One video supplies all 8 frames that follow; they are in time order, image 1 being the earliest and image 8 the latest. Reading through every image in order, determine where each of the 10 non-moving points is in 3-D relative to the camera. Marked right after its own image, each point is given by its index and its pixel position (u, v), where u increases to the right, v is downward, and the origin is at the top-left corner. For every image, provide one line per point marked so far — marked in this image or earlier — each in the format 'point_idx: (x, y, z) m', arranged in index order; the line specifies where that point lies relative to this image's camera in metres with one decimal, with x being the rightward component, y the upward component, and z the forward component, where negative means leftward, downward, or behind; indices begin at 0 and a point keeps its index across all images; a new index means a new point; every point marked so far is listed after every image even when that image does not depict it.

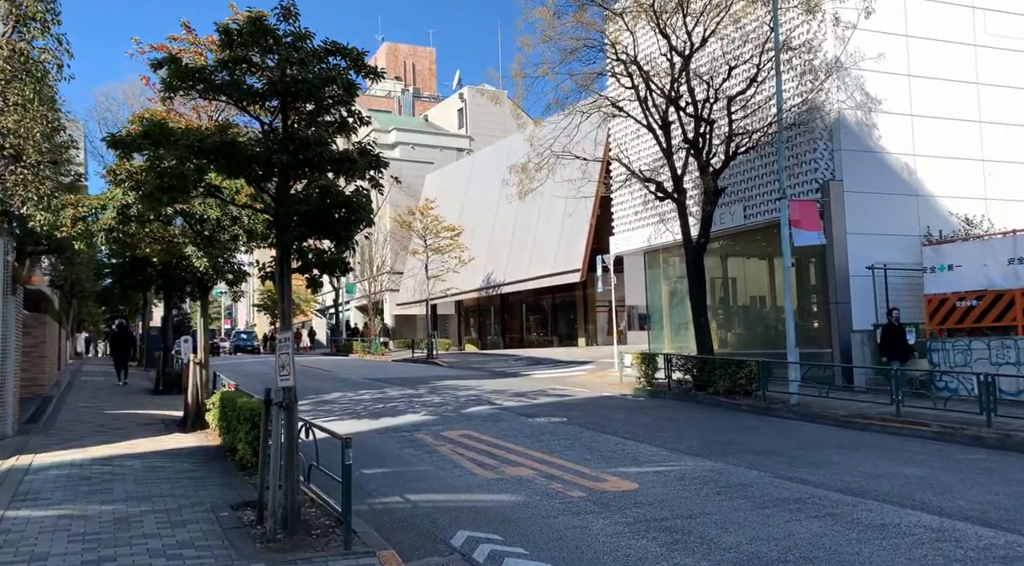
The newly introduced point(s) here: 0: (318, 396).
0: (-4.8, -2.8, +19.9) m
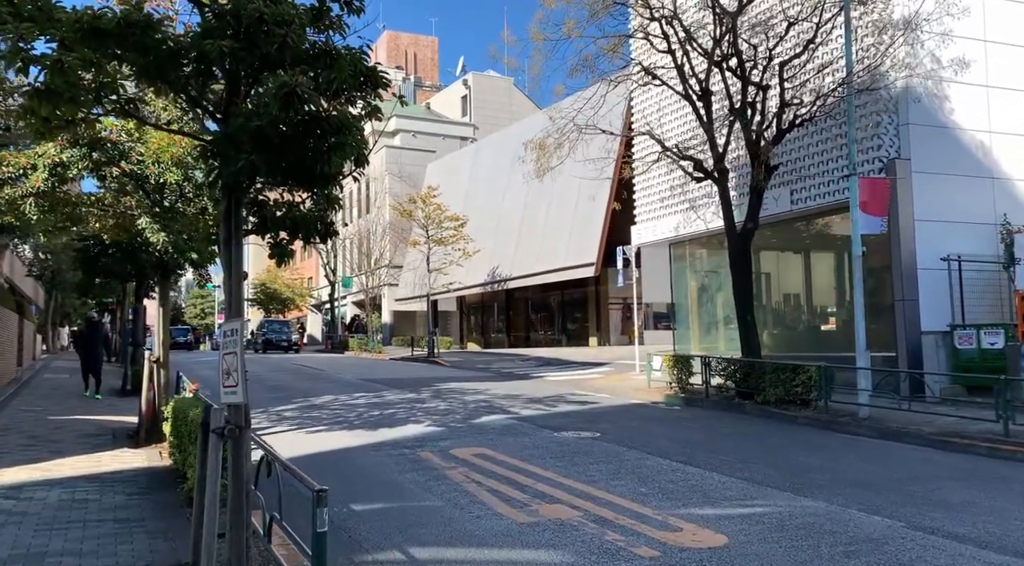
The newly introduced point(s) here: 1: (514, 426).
0: (-4.5, -2.6, +17.4) m
1: (0.0, -2.3, +13.2) m
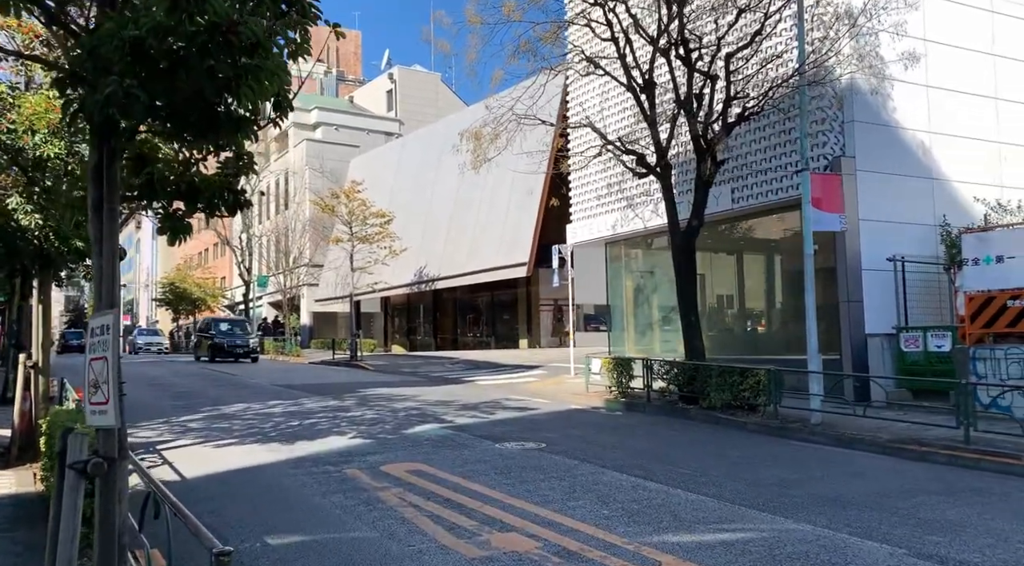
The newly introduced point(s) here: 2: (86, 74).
0: (-5.8, -2.5, +15.8) m
1: (-0.9, -2.3, +12.0) m
2: (-1.8, +0.9, +3.4) m
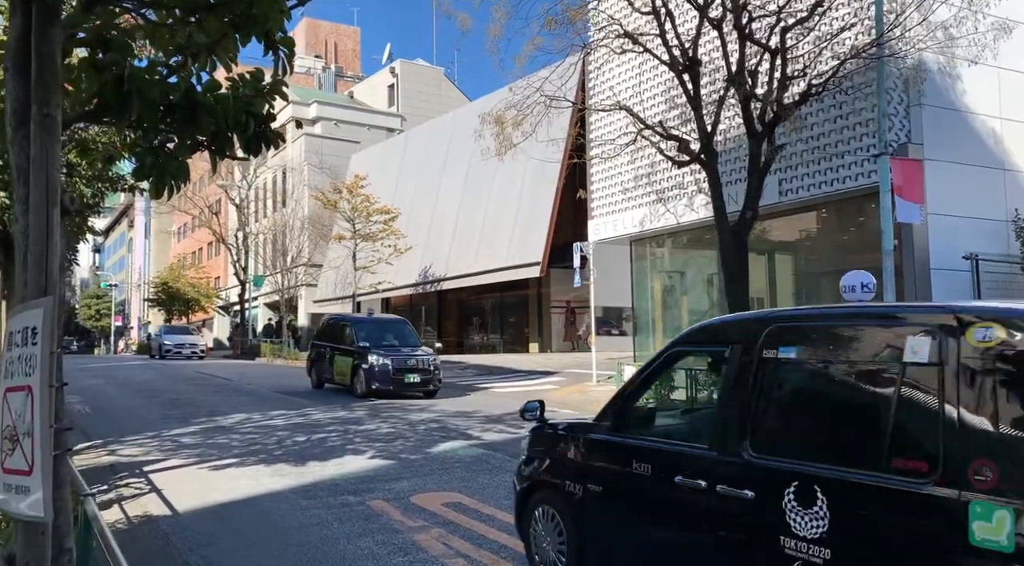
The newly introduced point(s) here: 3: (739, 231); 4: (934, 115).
0: (-5.3, -2.4, +14.1) m
1: (-0.4, -2.3, +10.4) m
2: (-1.1, +1.0, +1.7) m
3: (+4.0, +0.9, +14.0) m
4: (+7.6, +3.0, +14.4) m
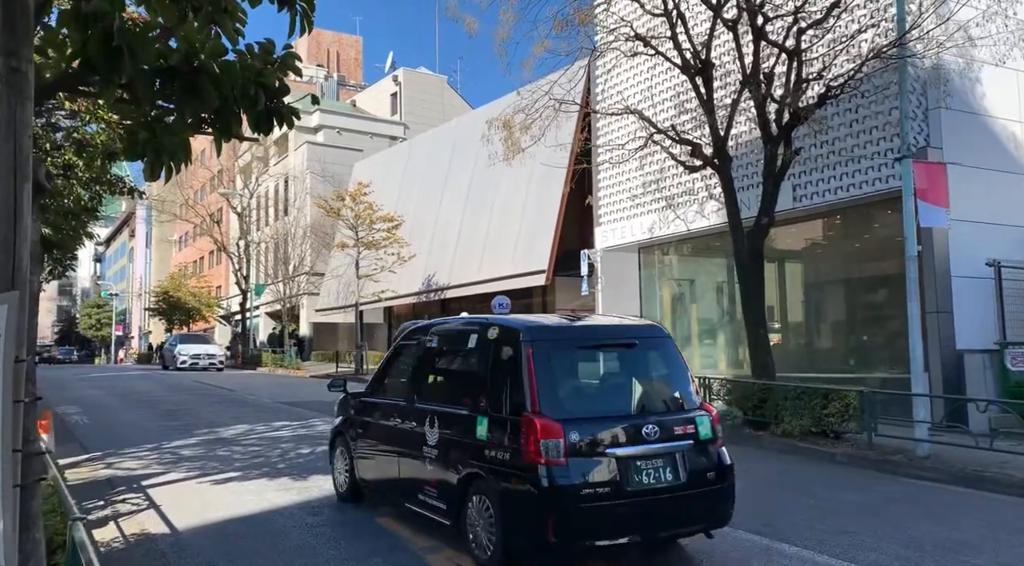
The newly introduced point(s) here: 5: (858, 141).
0: (-5.1, -2.6, +13.7) m
1: (-0.2, -2.3, +10.0) m
2: (-1.0, +1.0, +1.4) m
3: (+4.1, +0.8, +13.7) m
4: (+7.8, +2.9, +14.0) m
5: (+6.0, +2.5, +14.0) m
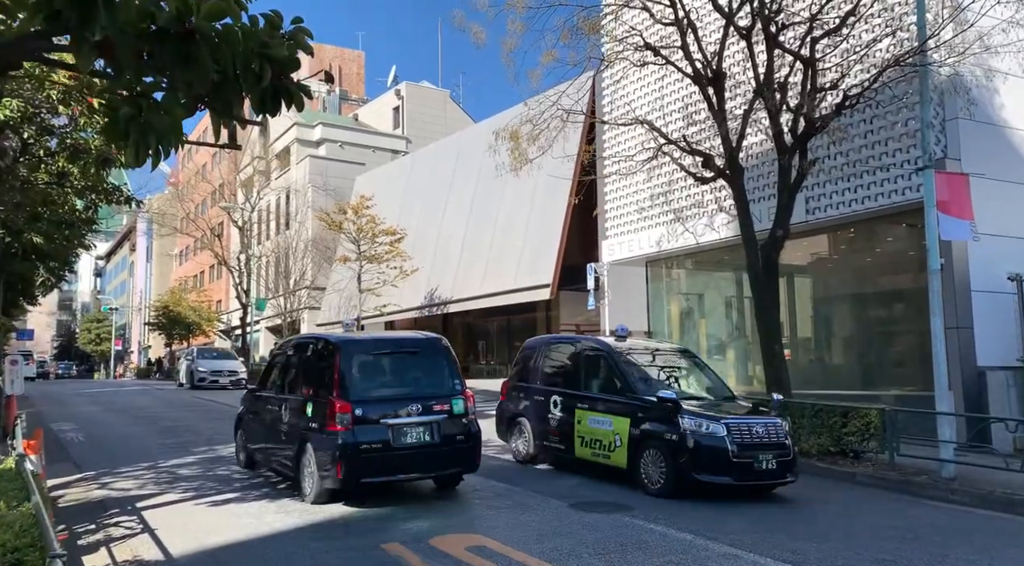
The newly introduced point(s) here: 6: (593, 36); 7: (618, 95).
0: (-5.0, -2.8, +13.3) m
1: (-0.1, -2.5, +9.6) m
2: (-0.9, +1.0, +1.0) m
3: (+4.3, +0.6, +13.3) m
4: (+7.9, +2.6, +13.7) m
5: (+6.2, +2.2, +13.6) m
6: (+1.4, +4.3, +14.0) m
7: (+2.3, +4.1, +17.3) m
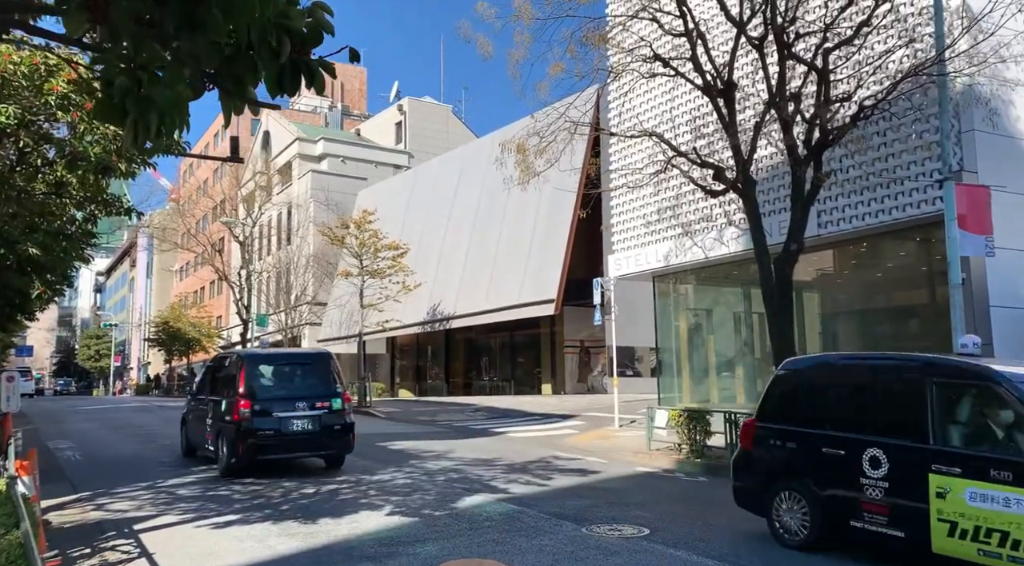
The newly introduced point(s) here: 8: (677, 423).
0: (-4.9, -3.0, +12.9) m
1: (0.0, -2.7, +9.2) m
2: (-0.7, +1.0, +0.8) m
3: (+4.4, +0.3, +13.0) m
4: (+8.0, +2.4, +13.5) m
5: (+6.3, +2.0, +13.4) m
6: (+1.5, +4.1, +13.8) m
7: (+2.5, +3.8, +17.1) m
8: (+3.1, -2.6, +14.7) m
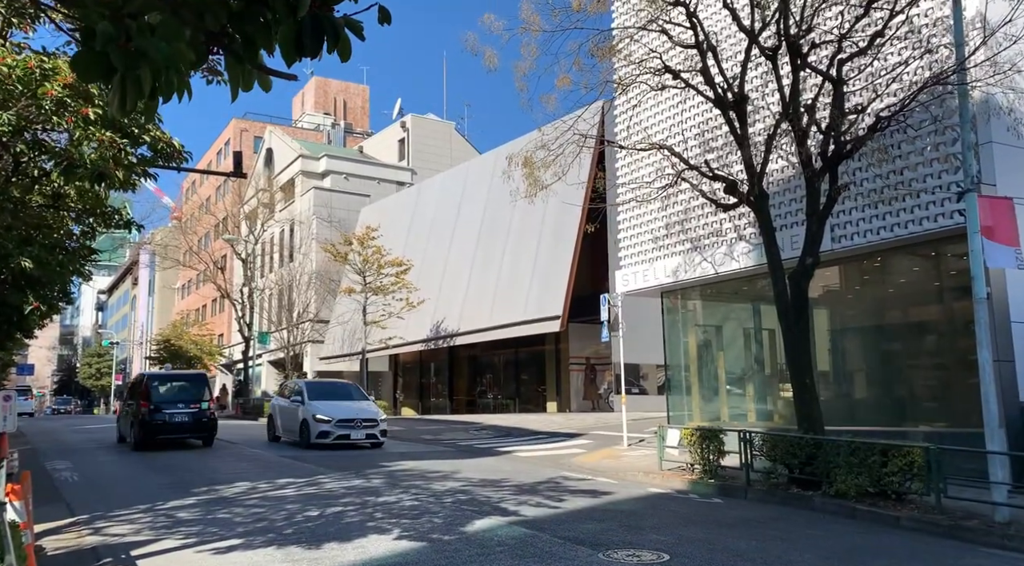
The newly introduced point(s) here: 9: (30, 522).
0: (-4.7, -3.3, +12.6) m
1: (+0.2, -2.8, +8.9) m
2: (-0.6, +1.0, +0.5) m
3: (+4.6, +0.1, +12.7) m
4: (+8.2, +2.2, +13.2) m
5: (+6.4, +1.7, +13.1) m
6: (+1.7, +3.8, +13.6) m
7: (+2.6, +3.4, +16.9) m
8: (+3.2, -2.8, +14.3) m
9: (-4.1, -2.0, +6.8) m
